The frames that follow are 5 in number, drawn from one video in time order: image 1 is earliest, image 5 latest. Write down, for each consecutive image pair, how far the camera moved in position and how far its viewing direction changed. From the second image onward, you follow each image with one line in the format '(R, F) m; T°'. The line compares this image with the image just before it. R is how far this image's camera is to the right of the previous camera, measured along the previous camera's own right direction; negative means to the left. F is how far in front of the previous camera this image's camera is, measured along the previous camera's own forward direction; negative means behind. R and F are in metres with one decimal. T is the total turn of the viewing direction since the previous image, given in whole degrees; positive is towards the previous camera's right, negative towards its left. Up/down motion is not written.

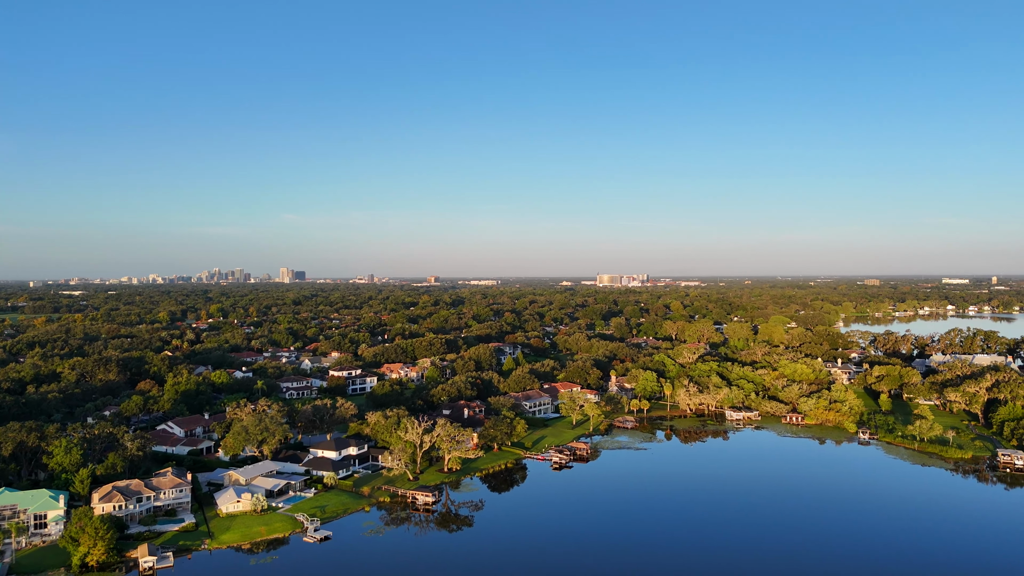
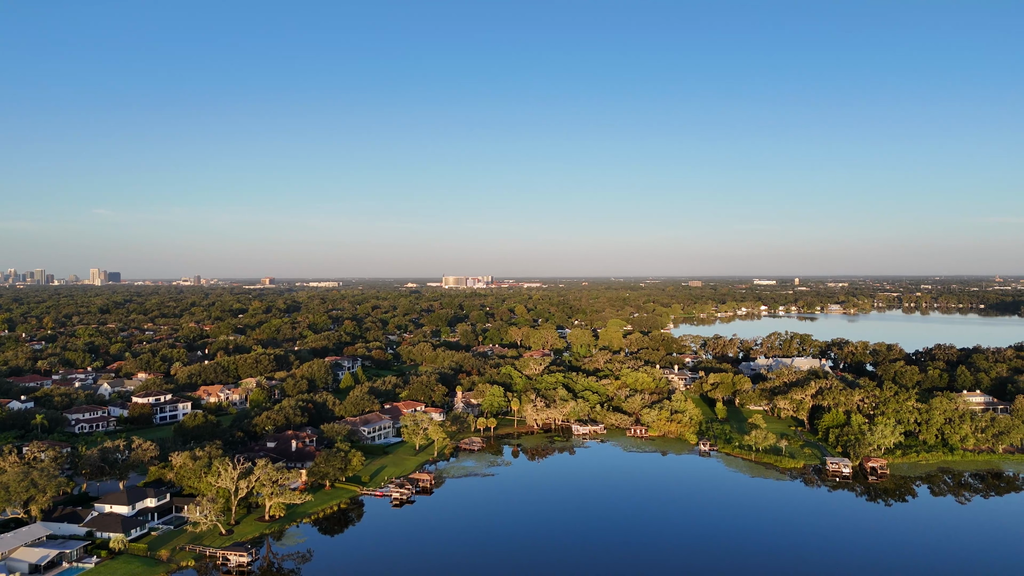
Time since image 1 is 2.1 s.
(+0.4, +2.6) m; +12°
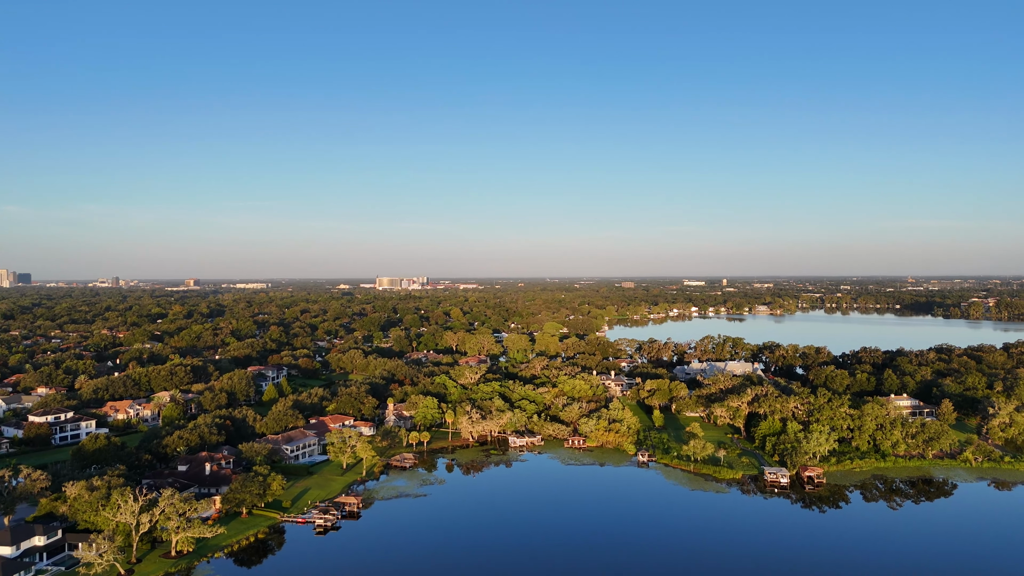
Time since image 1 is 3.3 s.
(+0.1, +1.5) m; +5°
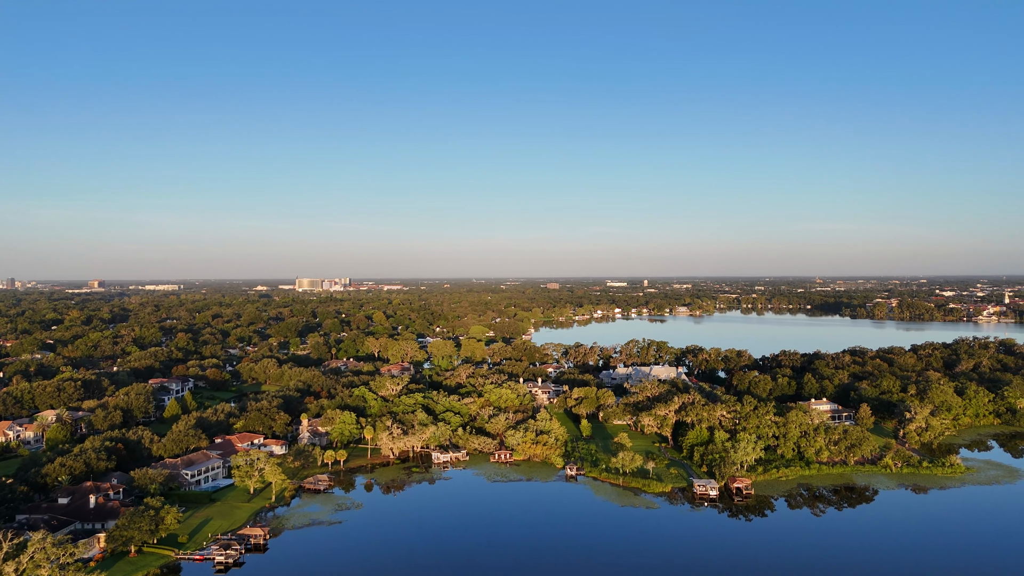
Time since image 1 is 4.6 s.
(+0.1, +1.6) m; +6°
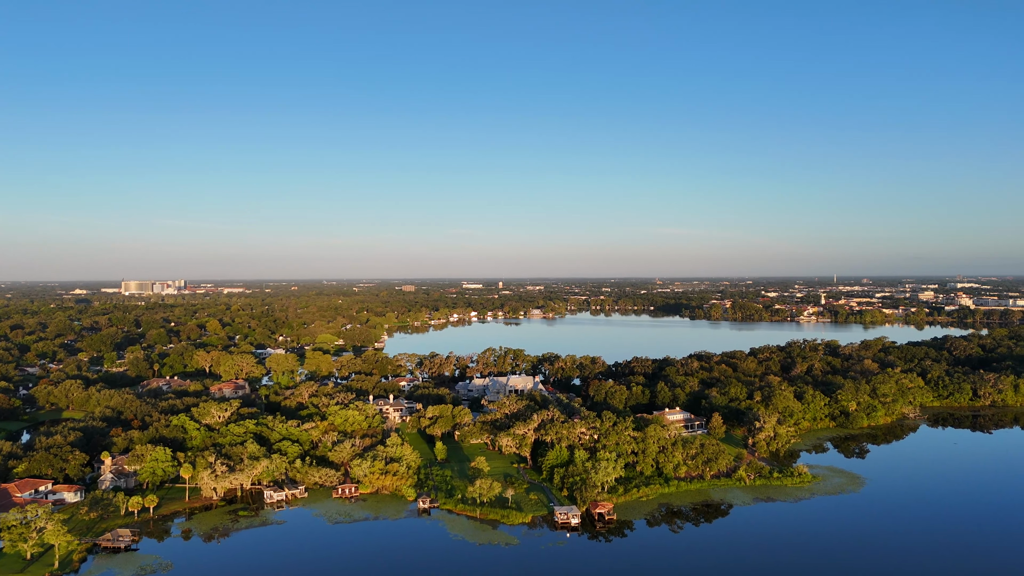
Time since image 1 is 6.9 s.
(+0.4, +2.9) m; +12°
